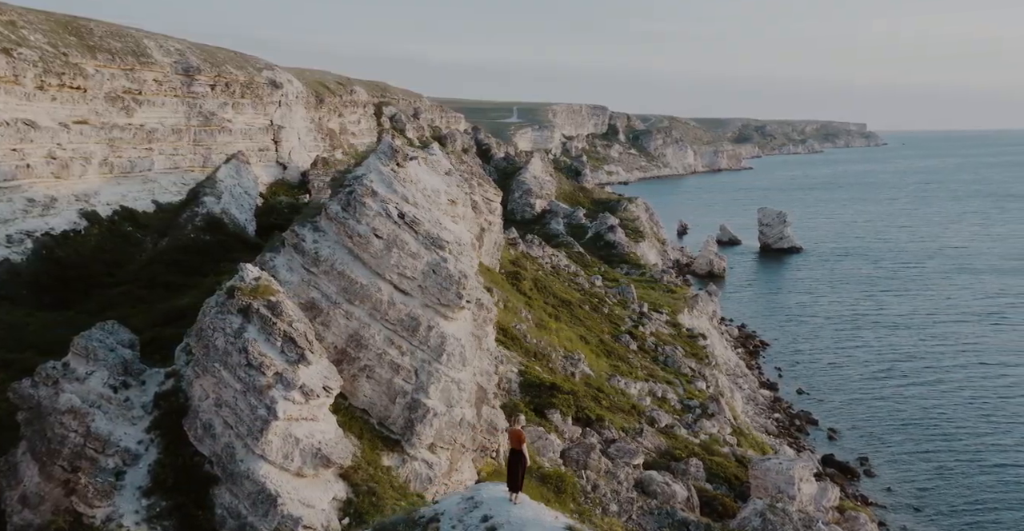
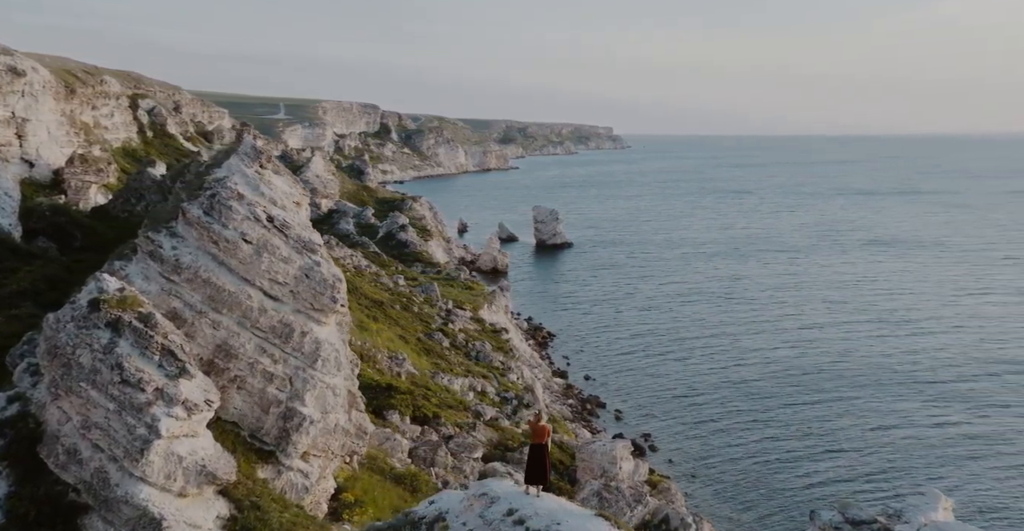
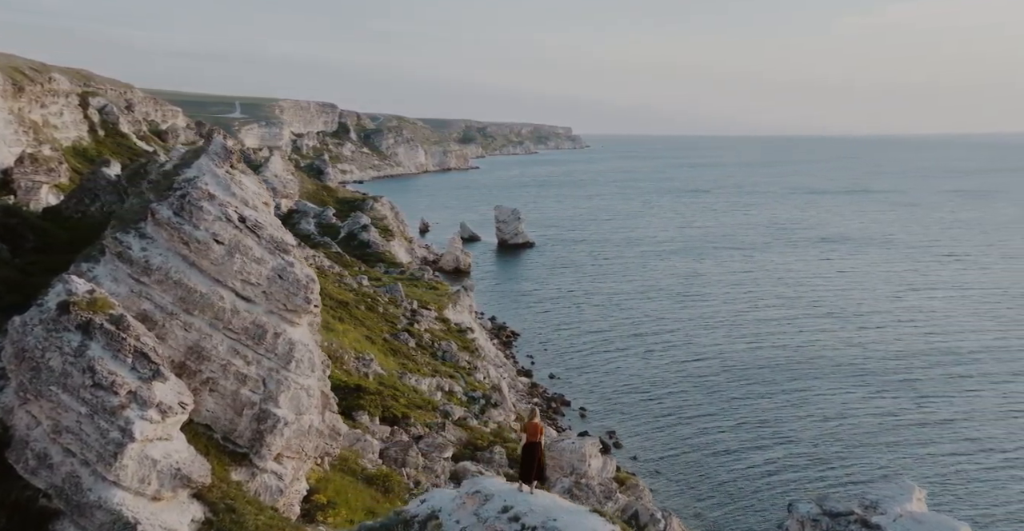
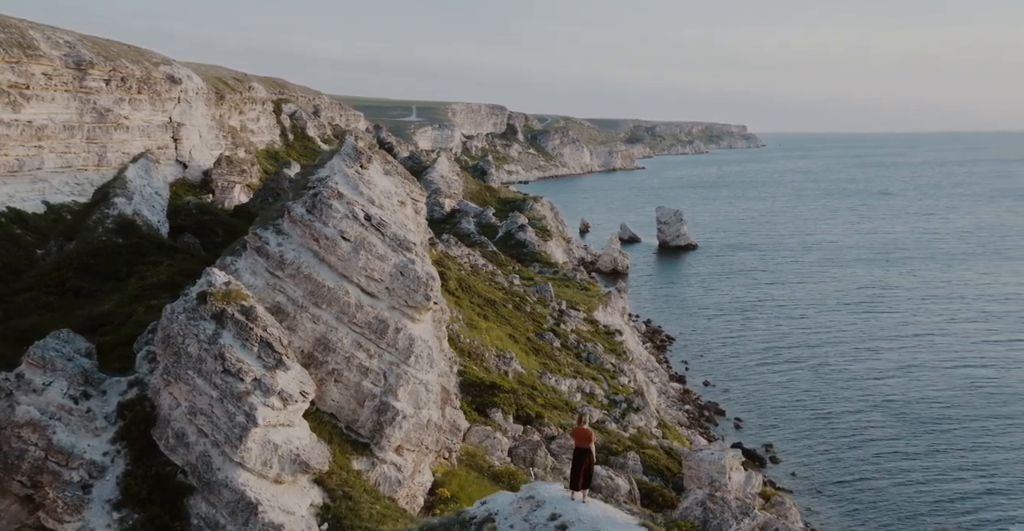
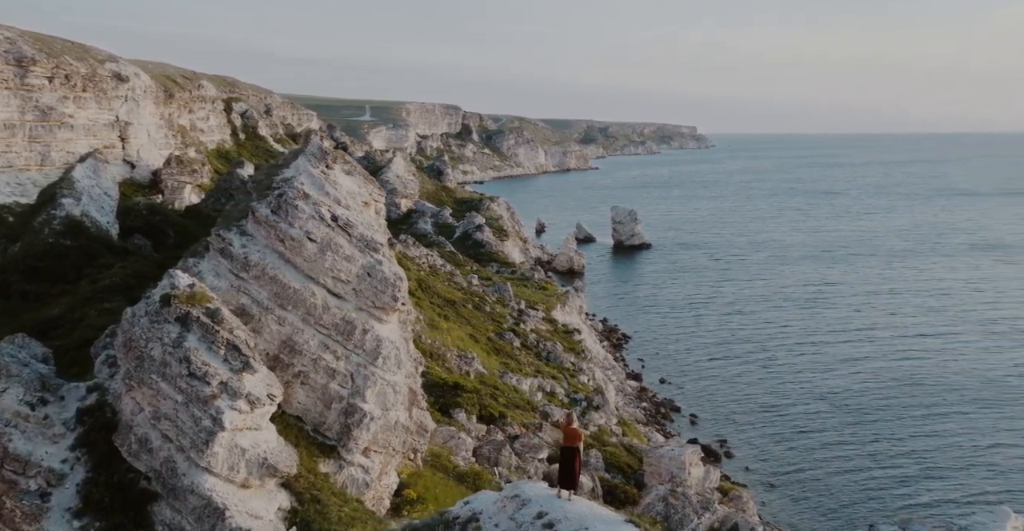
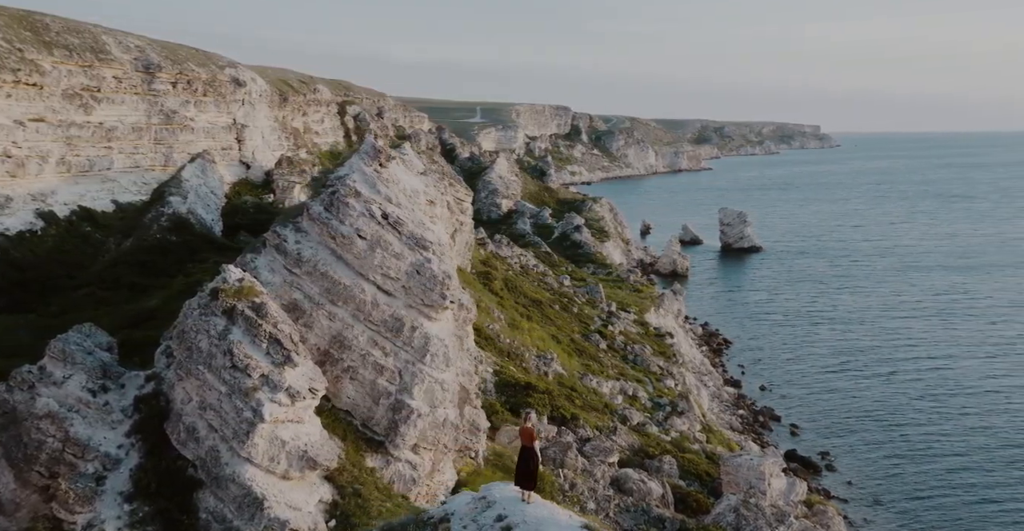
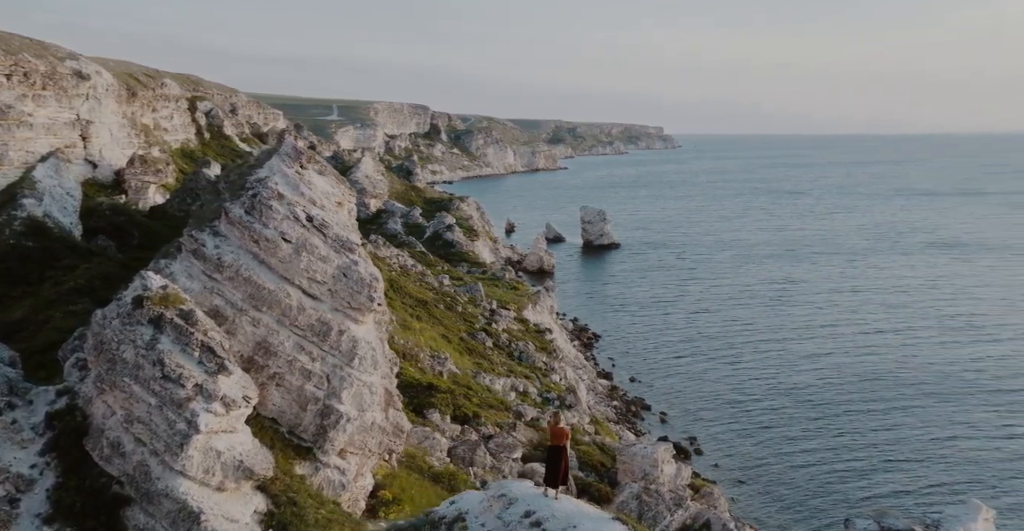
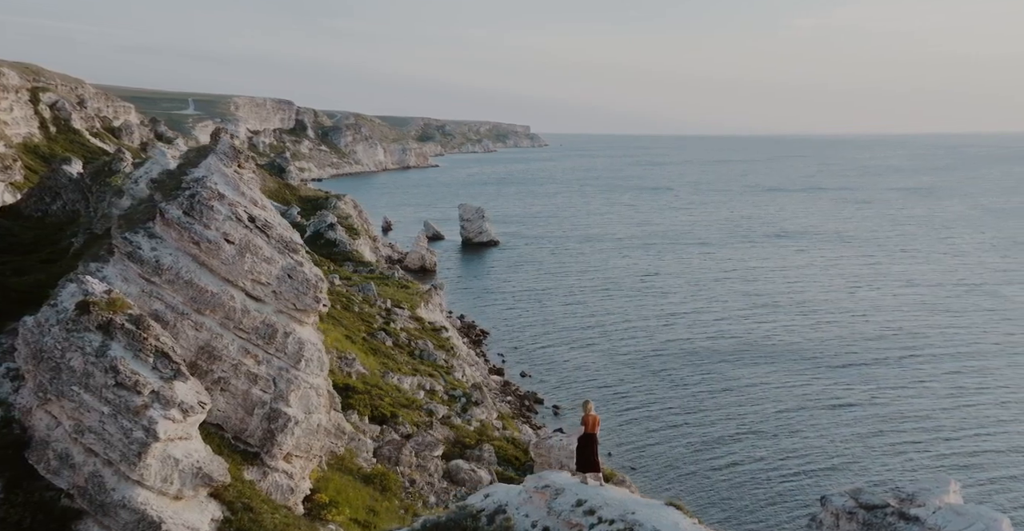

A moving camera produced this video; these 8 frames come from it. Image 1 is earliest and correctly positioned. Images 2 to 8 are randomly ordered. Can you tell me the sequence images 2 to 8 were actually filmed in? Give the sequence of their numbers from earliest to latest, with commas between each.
6, 4, 5, 7, 2, 3, 8
